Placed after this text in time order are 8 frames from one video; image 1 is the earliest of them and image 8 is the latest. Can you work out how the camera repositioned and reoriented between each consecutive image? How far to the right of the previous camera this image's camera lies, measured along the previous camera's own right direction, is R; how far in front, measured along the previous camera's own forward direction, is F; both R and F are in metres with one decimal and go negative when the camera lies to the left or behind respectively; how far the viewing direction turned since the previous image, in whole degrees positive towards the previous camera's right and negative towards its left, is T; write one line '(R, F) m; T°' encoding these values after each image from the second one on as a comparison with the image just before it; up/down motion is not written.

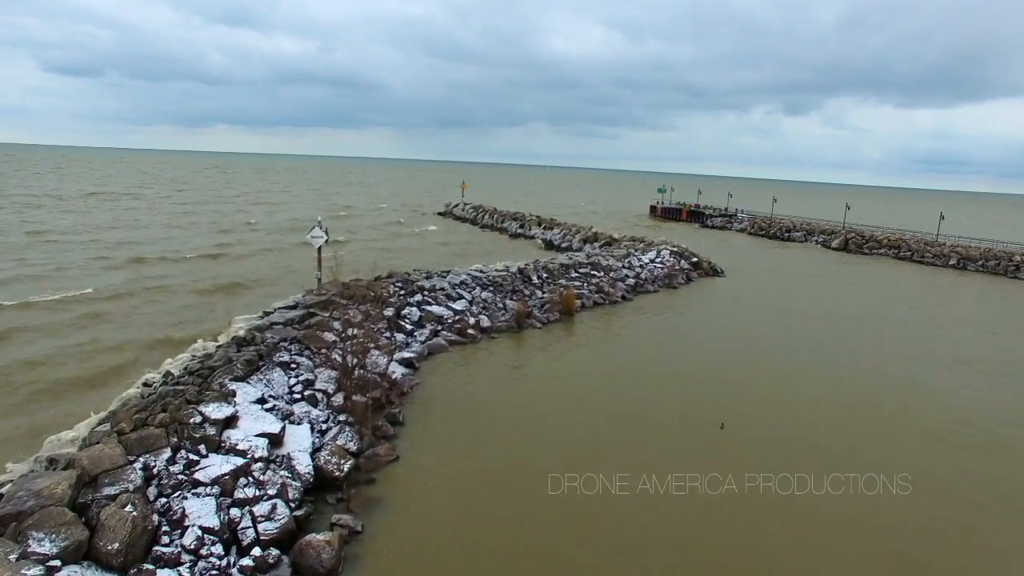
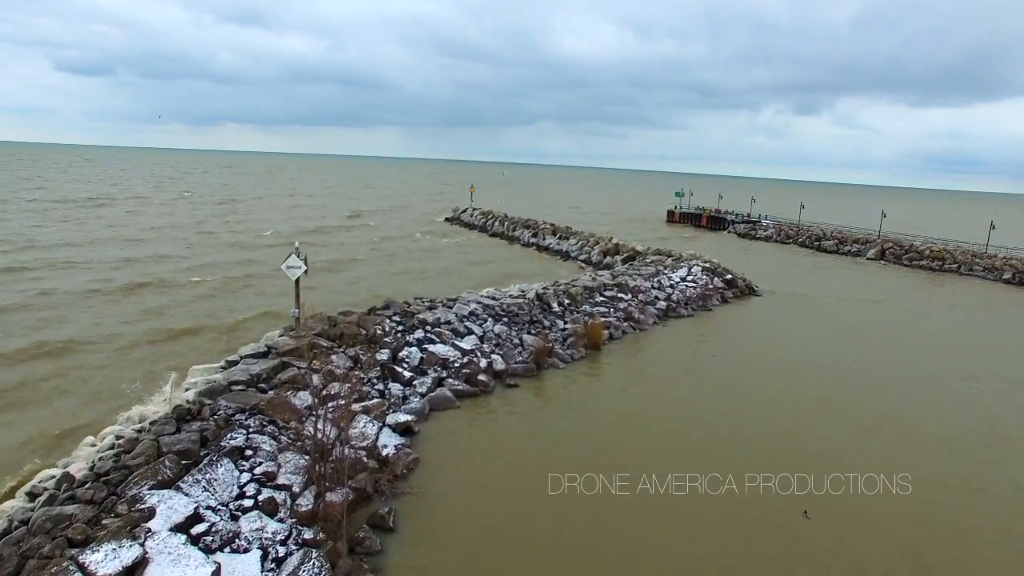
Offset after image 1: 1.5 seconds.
(-0.2, +2.3) m; -1°
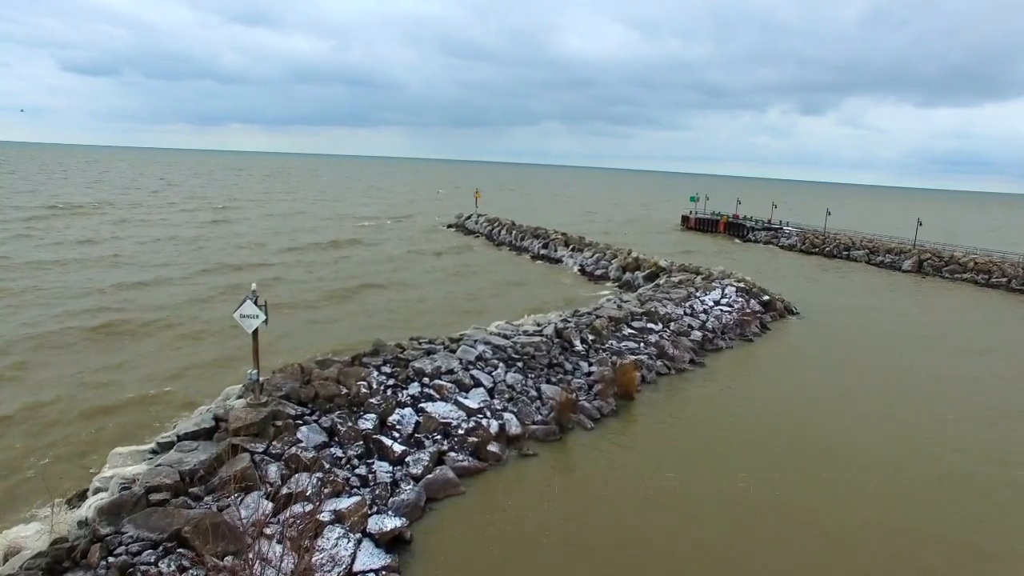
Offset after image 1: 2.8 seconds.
(-0.2, +2.4) m; 0°
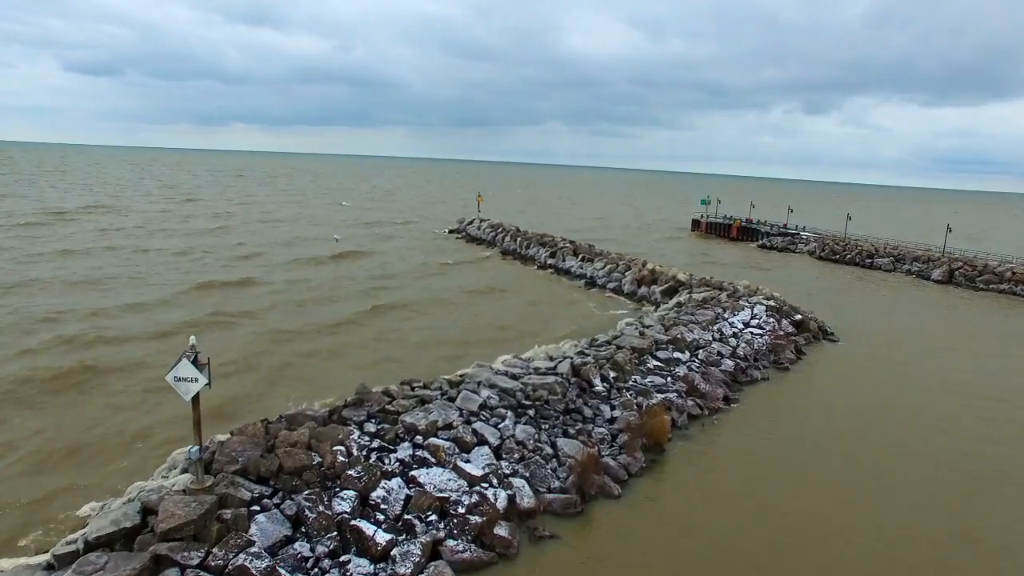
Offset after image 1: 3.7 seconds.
(-0.1, +1.8) m; 0°
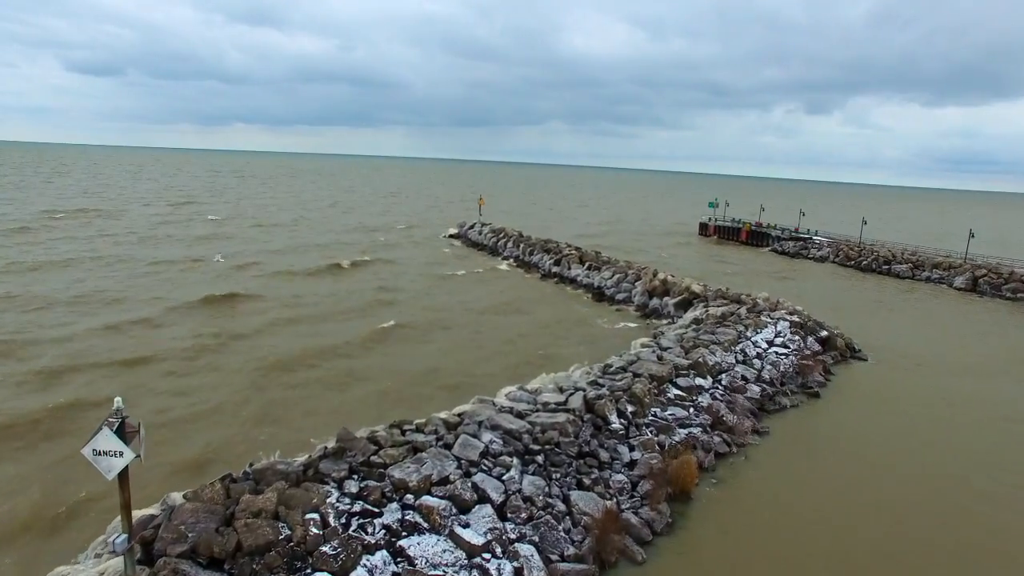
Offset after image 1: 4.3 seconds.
(-0.1, +1.3) m; 0°
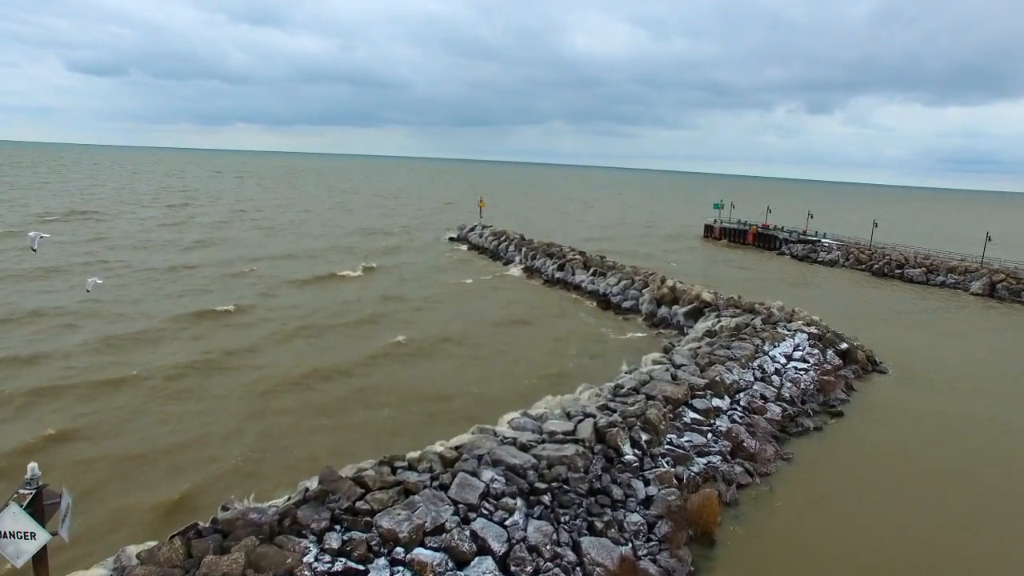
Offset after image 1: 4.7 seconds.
(0.0, +0.9) m; 0°
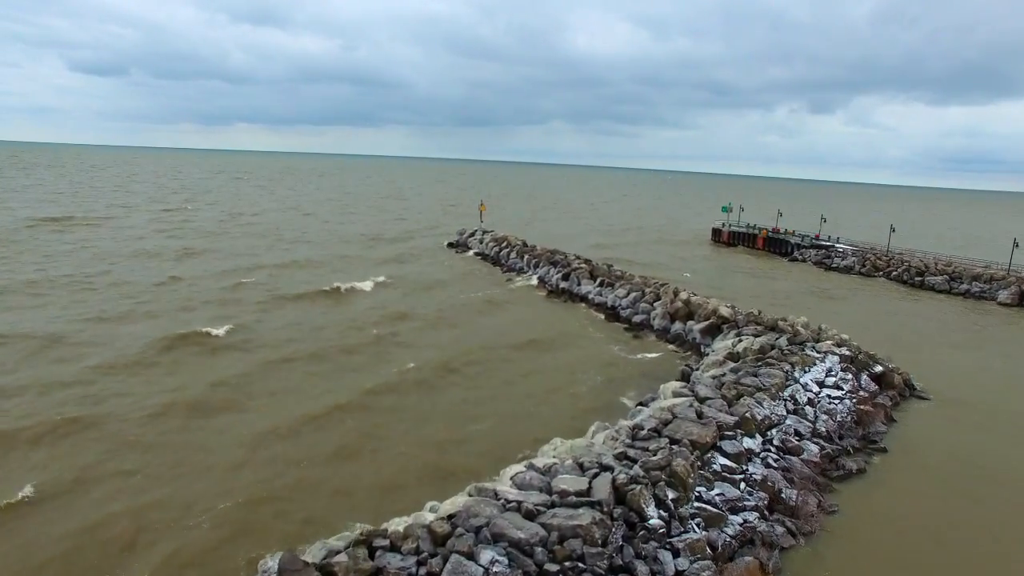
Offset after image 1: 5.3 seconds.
(0.0, +1.4) m; 0°
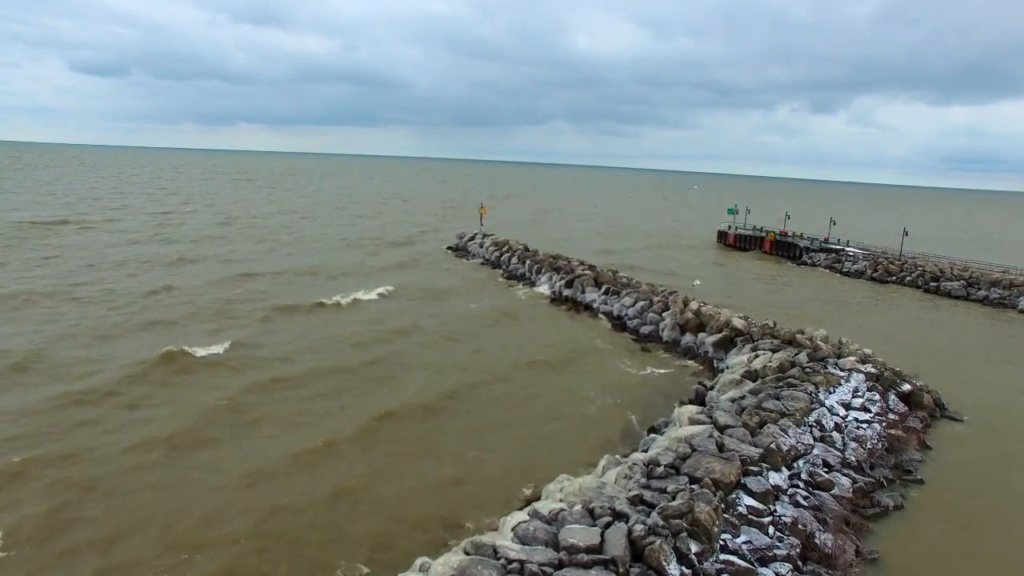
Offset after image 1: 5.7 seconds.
(0.0, +0.9) m; 0°
